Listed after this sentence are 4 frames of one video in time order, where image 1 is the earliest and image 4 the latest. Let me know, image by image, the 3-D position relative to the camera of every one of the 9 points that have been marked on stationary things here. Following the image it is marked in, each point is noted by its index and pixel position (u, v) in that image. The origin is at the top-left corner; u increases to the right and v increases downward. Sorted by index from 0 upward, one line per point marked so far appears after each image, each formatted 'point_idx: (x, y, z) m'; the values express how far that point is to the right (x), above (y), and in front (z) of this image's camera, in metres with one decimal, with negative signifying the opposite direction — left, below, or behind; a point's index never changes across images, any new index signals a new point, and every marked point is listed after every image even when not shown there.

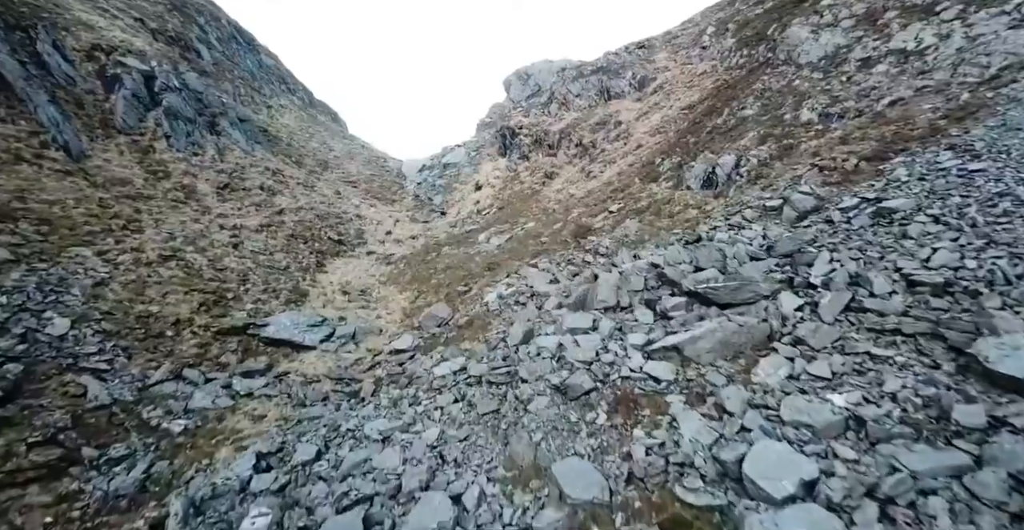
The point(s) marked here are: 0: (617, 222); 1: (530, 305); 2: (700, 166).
0: (+4.4, +1.7, +17.4) m
1: (+0.6, -1.3, +13.0) m
2: (+7.4, +3.8, +16.4) m
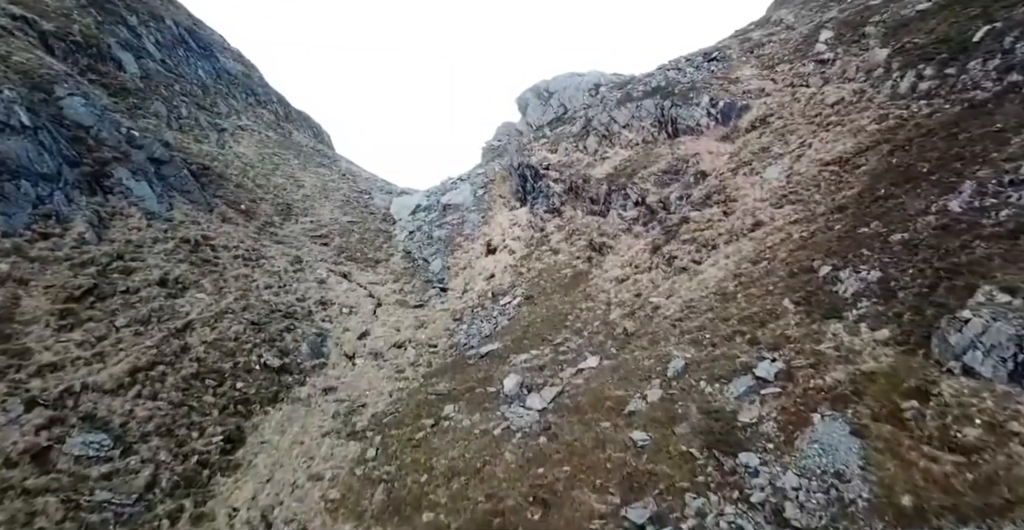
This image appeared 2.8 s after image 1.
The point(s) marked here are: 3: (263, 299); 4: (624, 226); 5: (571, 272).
0: (+5.8, -3.2, +8.7) m
1: (+2.1, -6.2, +4.2) m
2: (+8.9, -1.1, +7.7) m
3: (-11.1, -1.5, +18.6) m
4: (+5.2, +1.9, +19.7) m
5: (+2.7, -0.3, +19.0) m
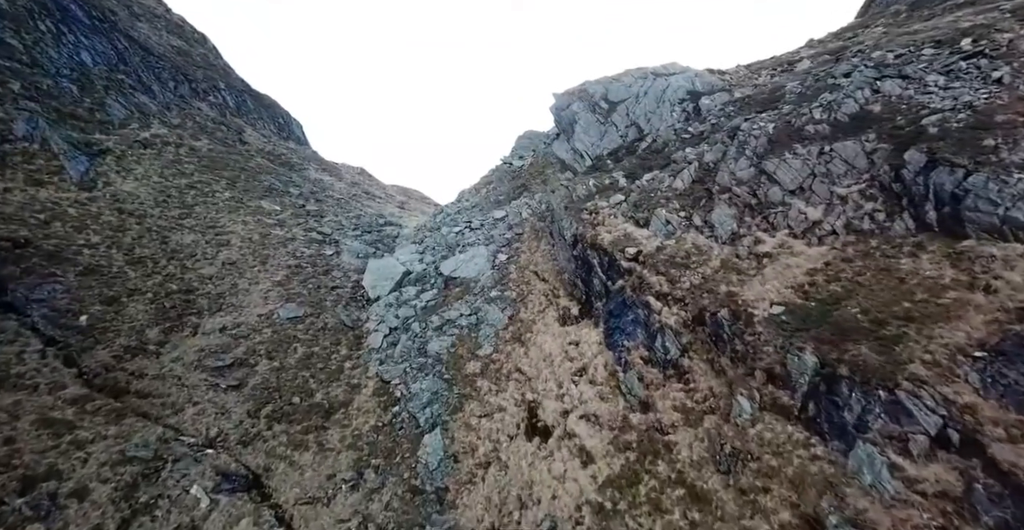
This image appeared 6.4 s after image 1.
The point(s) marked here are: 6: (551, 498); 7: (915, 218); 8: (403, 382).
0: (+8.0, -9.8, -3.7) m
1: (+4.2, -12.9, -8.1) m
2: (+11.0, -7.7, -4.7) m
3: (-9.0, -7.8, +6.2) m
4: (+7.3, -4.5, +7.2) m
5: (+4.8, -6.7, +6.6) m
6: (+1.1, -6.4, +10.8) m
7: (+10.5, +1.0, +10.2) m
8: (-4.5, -5.0, +17.3) m
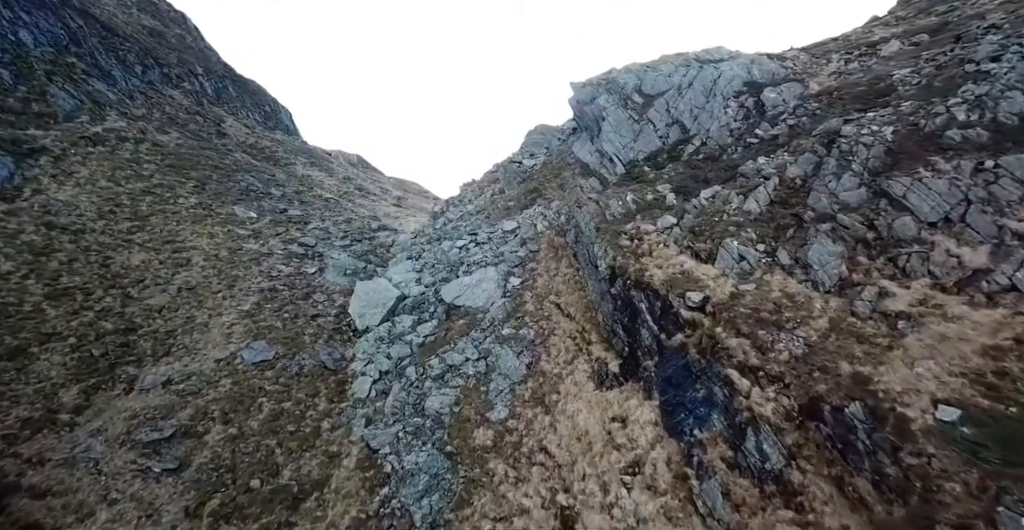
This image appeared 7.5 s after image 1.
0: (+8.6, -11.7, -7.5) m
1: (+4.8, -14.9, -11.8) m
2: (+11.7, -9.6, -8.5) m
3: (-8.3, -9.4, +2.4) m
4: (+8.0, -6.1, +3.3) m
5: (+5.5, -8.3, +2.7) m
6: (+1.7, -7.9, +7.0) m
7: (+11.2, -0.5, +6.1) m
8: (-3.8, -6.4, +13.4) m
